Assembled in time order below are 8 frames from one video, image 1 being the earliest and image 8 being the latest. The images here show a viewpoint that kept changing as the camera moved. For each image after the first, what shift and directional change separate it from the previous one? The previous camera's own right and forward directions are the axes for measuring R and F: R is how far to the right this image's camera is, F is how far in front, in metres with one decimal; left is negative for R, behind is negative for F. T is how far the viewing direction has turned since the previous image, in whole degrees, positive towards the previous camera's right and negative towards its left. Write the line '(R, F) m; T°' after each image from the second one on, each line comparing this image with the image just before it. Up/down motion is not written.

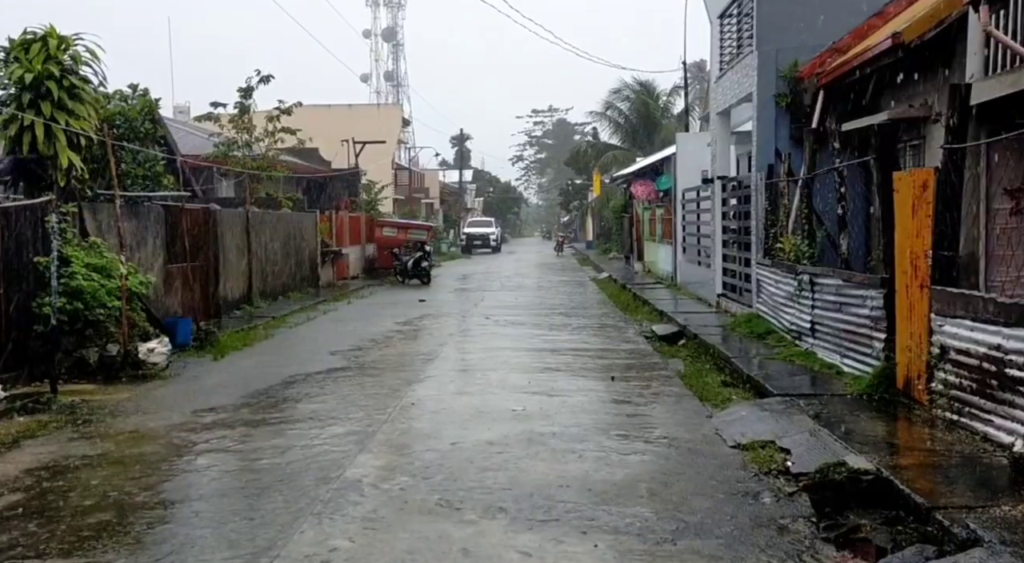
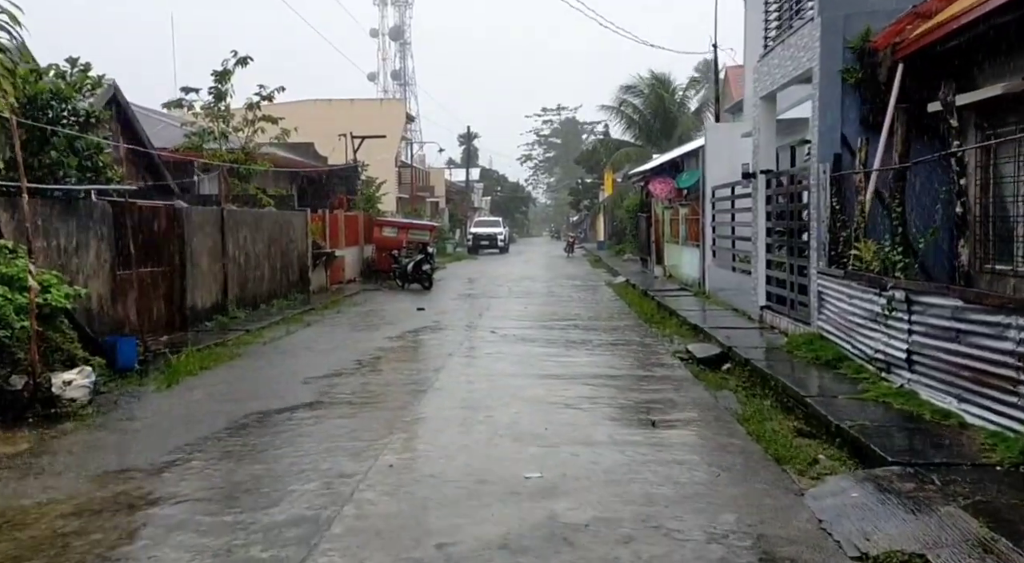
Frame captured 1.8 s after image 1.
(0.0, +2.3) m; 0°
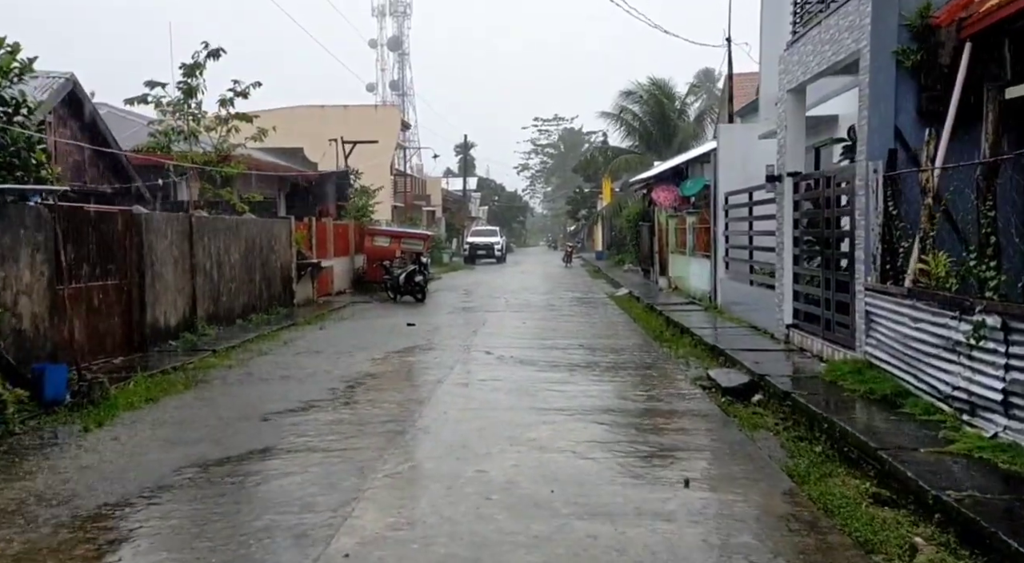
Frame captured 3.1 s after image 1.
(0.0, +1.6) m; 0°
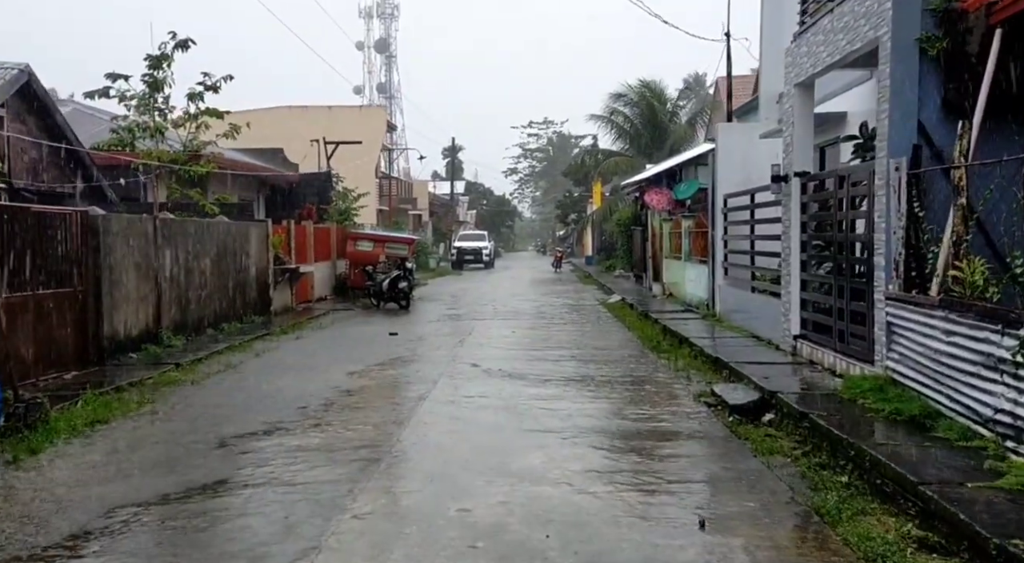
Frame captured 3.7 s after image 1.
(0.0, +0.9) m; +1°
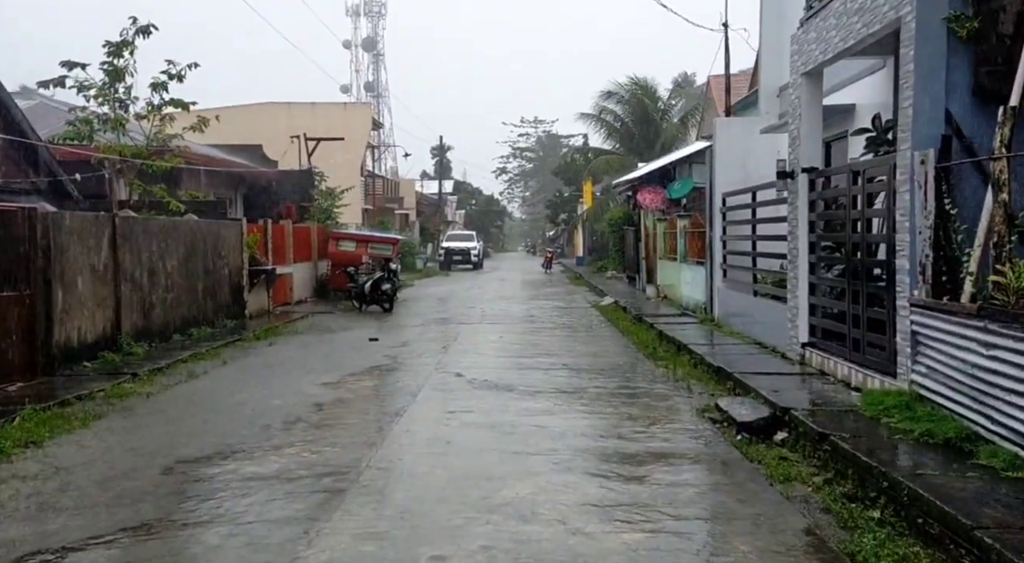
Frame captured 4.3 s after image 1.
(0.0, +0.9) m; +1°
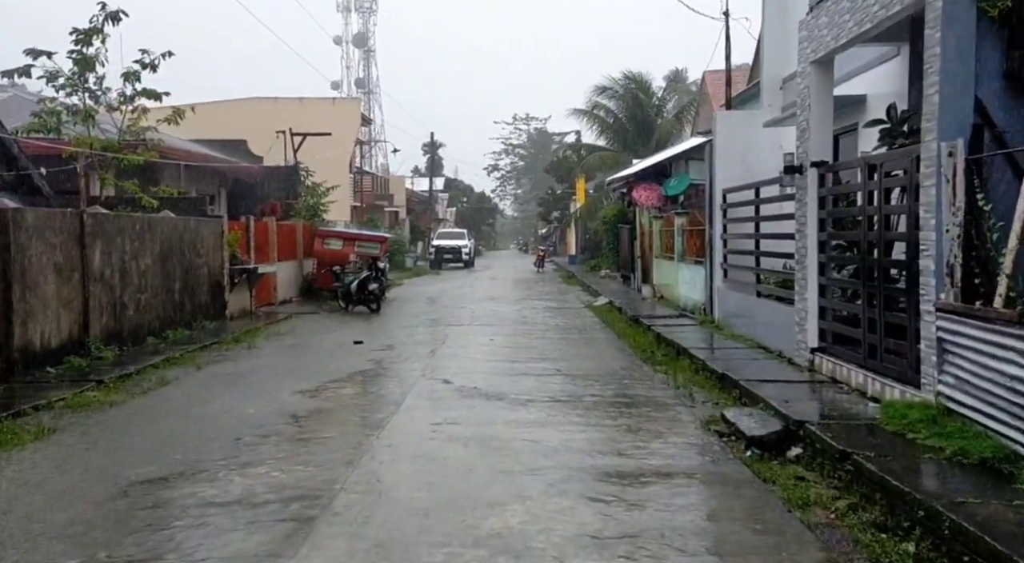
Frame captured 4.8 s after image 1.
(0.0, +0.7) m; 0°
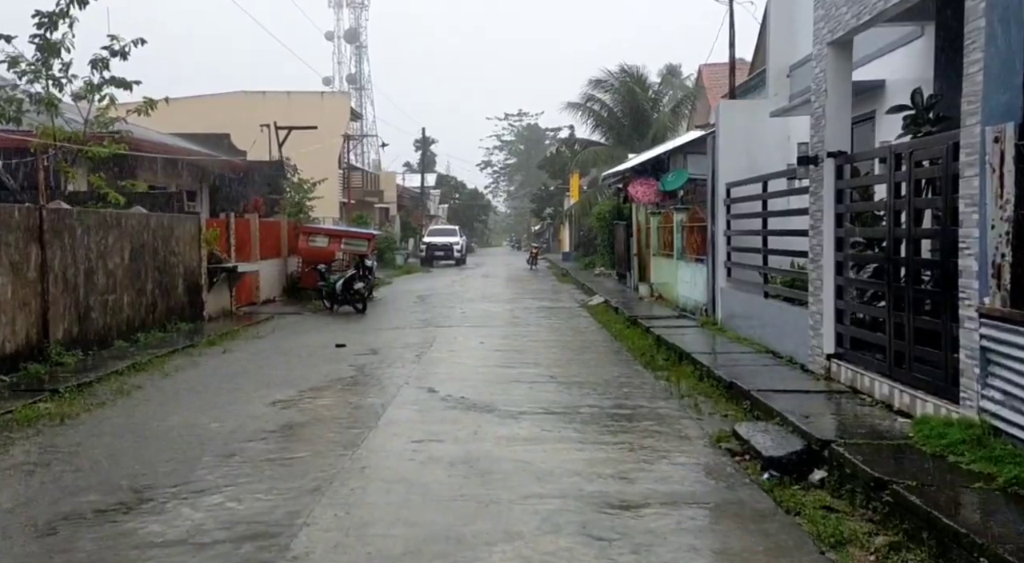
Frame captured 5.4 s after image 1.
(0.0, +0.9) m; 0°
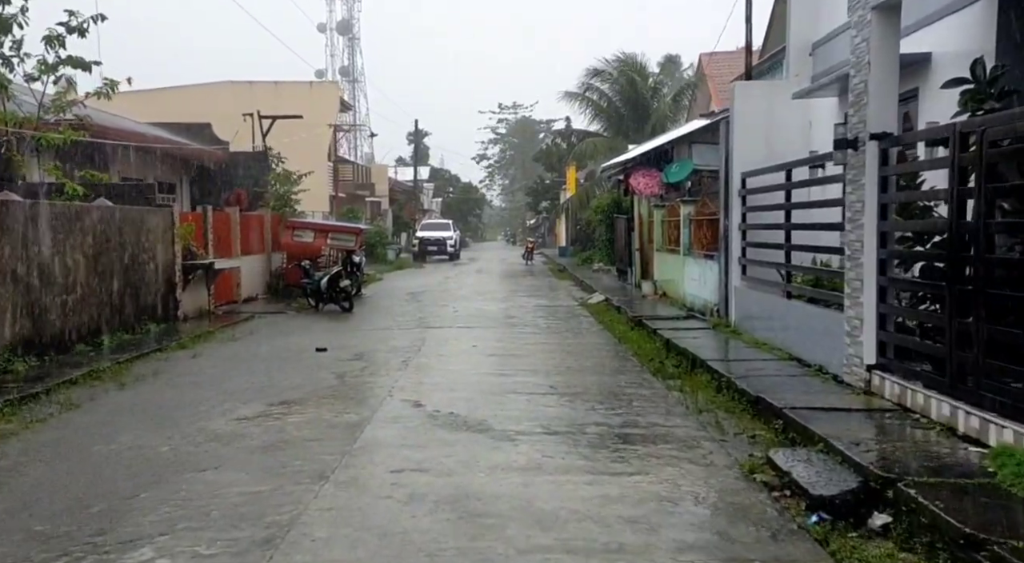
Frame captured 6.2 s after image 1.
(0.0, +1.3) m; 0°
